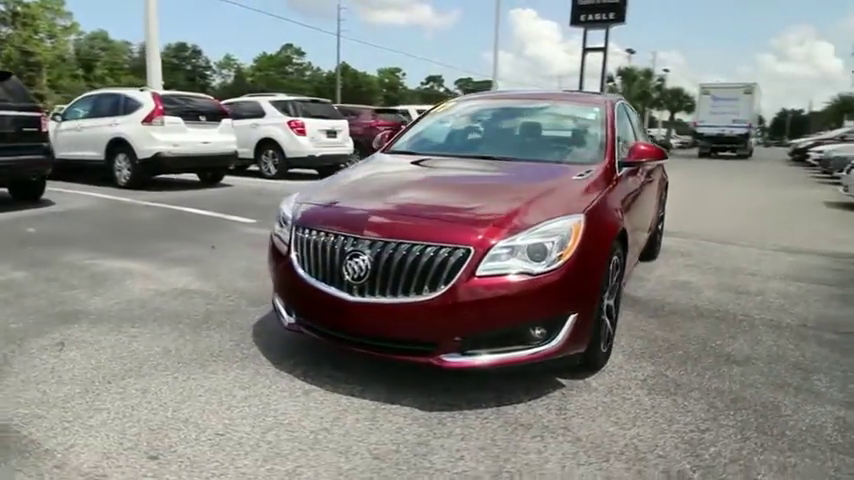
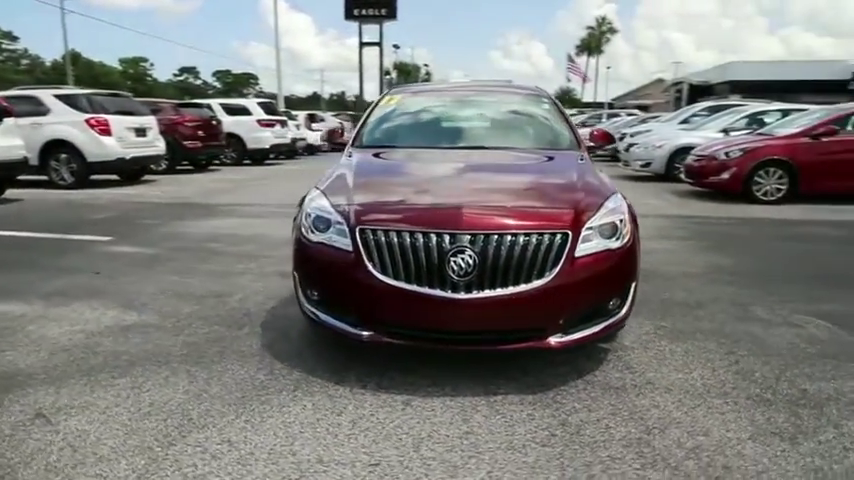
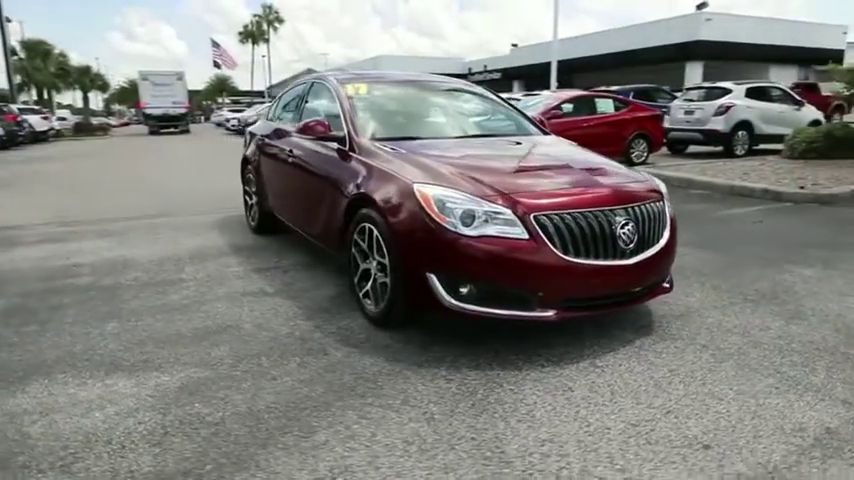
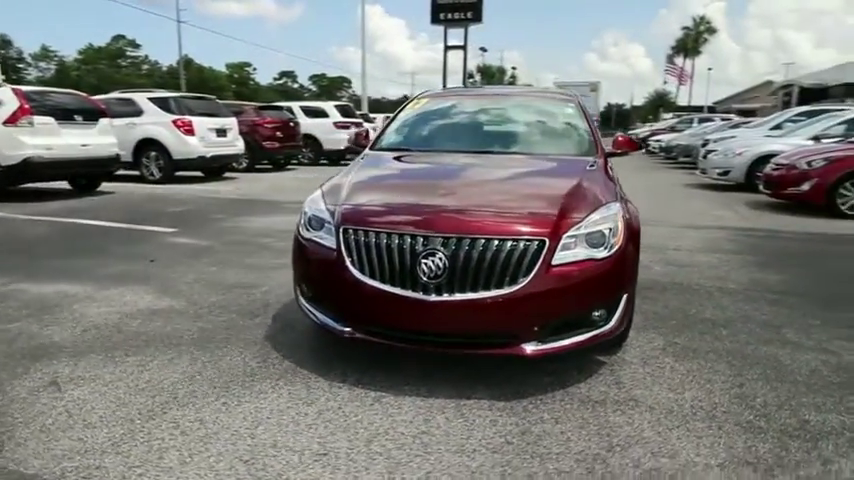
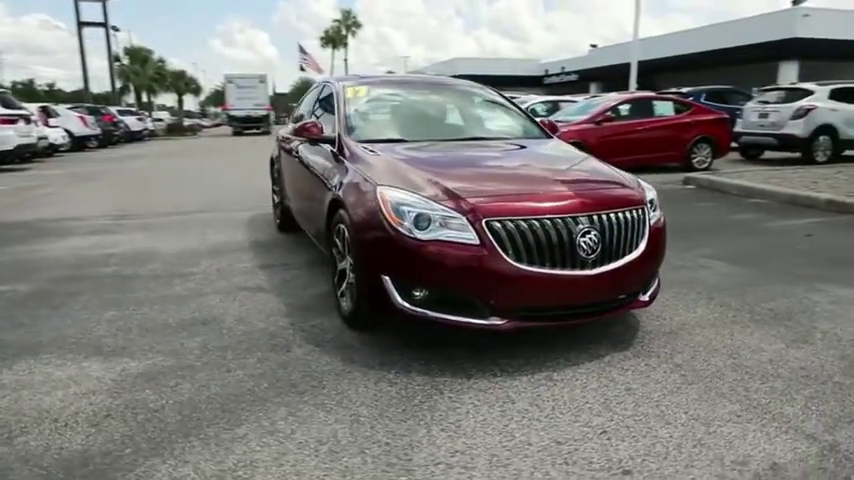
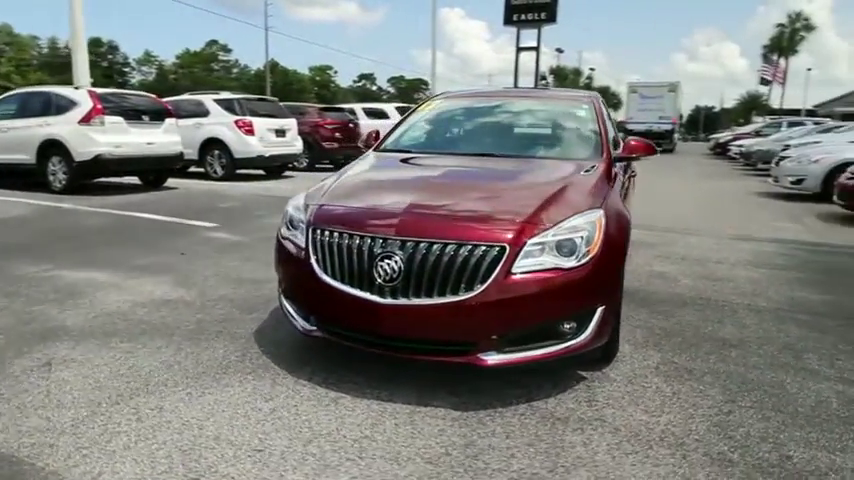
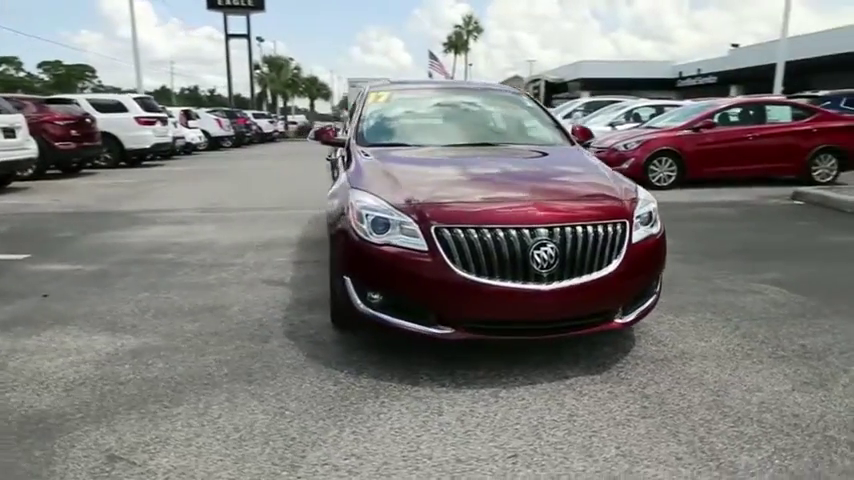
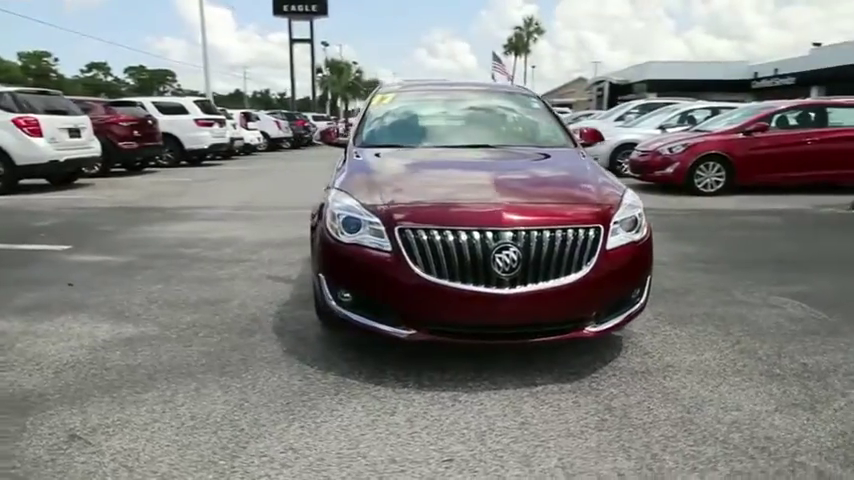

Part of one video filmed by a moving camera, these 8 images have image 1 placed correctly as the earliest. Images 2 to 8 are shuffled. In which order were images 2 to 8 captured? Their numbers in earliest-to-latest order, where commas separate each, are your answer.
6, 4, 2, 8, 7, 5, 3
